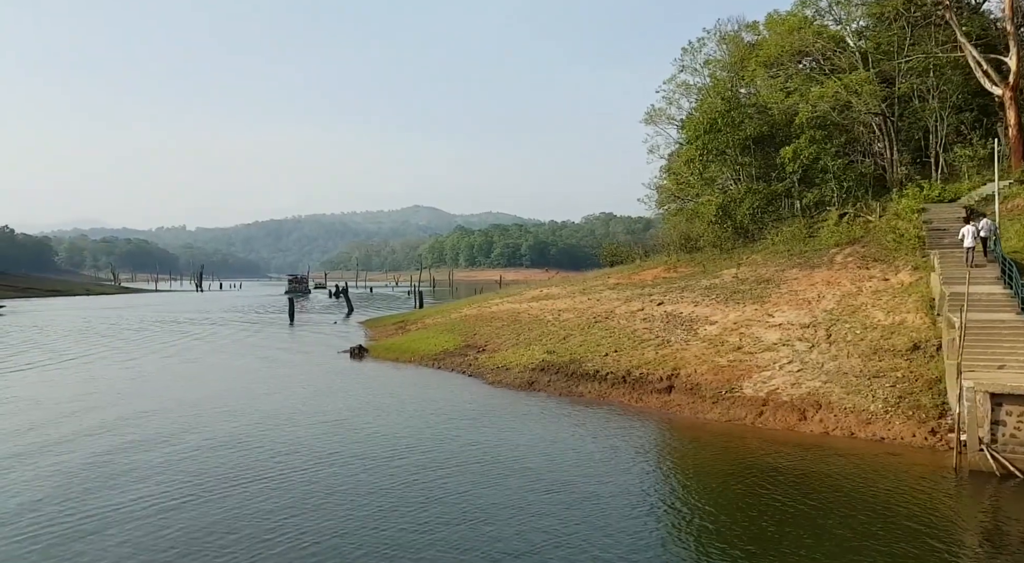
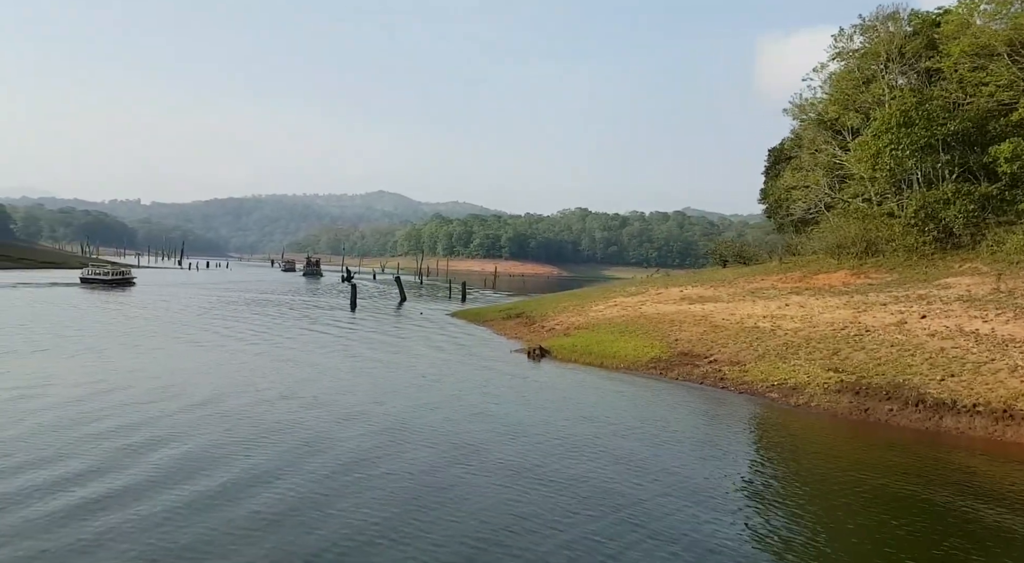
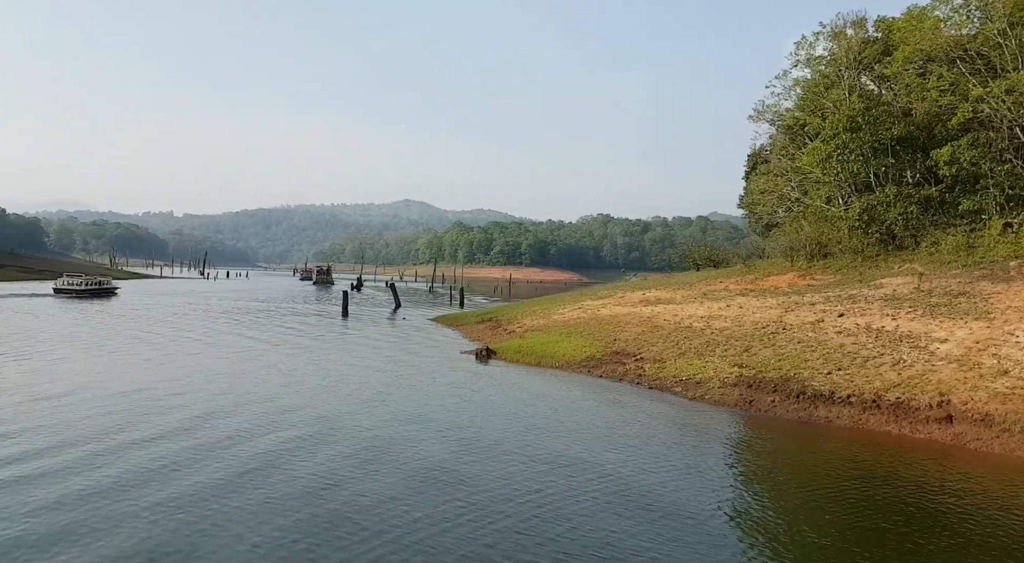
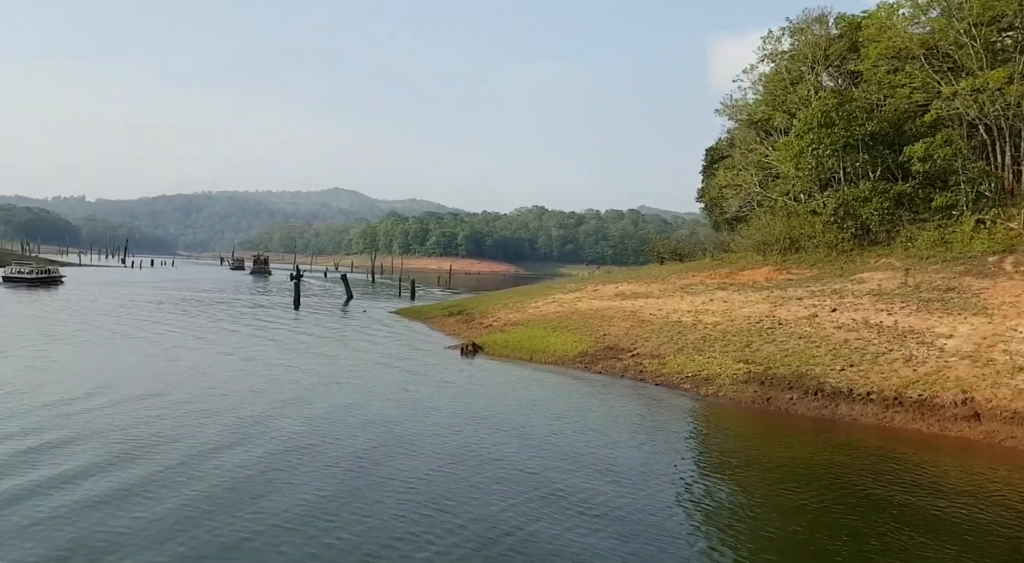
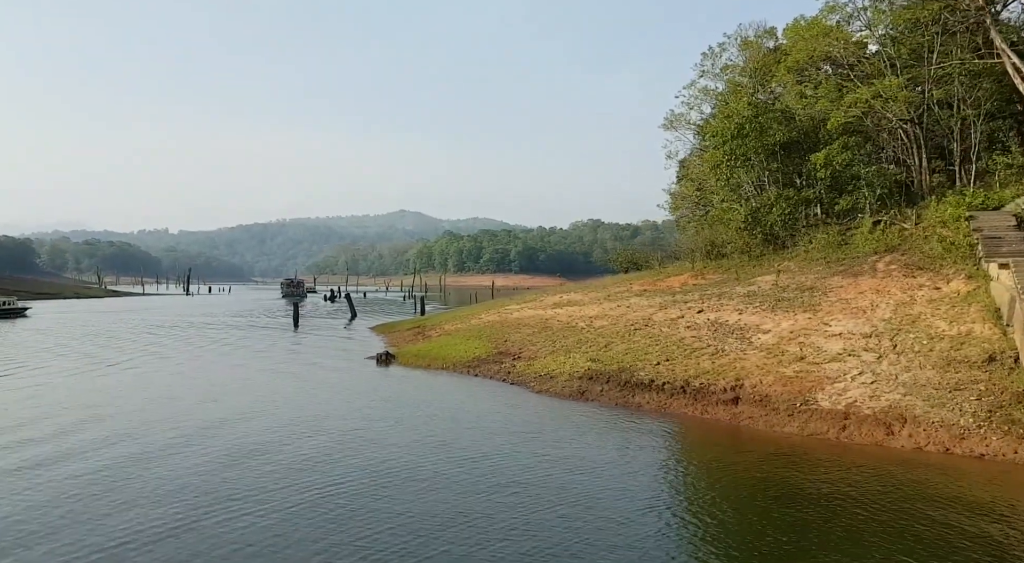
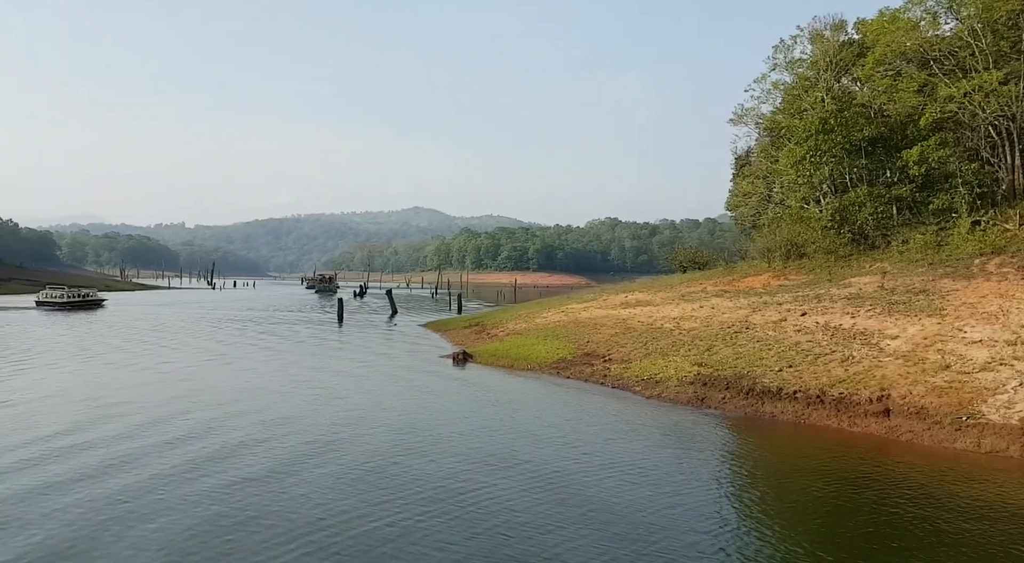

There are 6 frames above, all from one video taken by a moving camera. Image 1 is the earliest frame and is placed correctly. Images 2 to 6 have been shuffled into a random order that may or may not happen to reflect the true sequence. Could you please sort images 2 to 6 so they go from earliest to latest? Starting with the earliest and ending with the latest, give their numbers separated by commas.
5, 6, 3, 4, 2
